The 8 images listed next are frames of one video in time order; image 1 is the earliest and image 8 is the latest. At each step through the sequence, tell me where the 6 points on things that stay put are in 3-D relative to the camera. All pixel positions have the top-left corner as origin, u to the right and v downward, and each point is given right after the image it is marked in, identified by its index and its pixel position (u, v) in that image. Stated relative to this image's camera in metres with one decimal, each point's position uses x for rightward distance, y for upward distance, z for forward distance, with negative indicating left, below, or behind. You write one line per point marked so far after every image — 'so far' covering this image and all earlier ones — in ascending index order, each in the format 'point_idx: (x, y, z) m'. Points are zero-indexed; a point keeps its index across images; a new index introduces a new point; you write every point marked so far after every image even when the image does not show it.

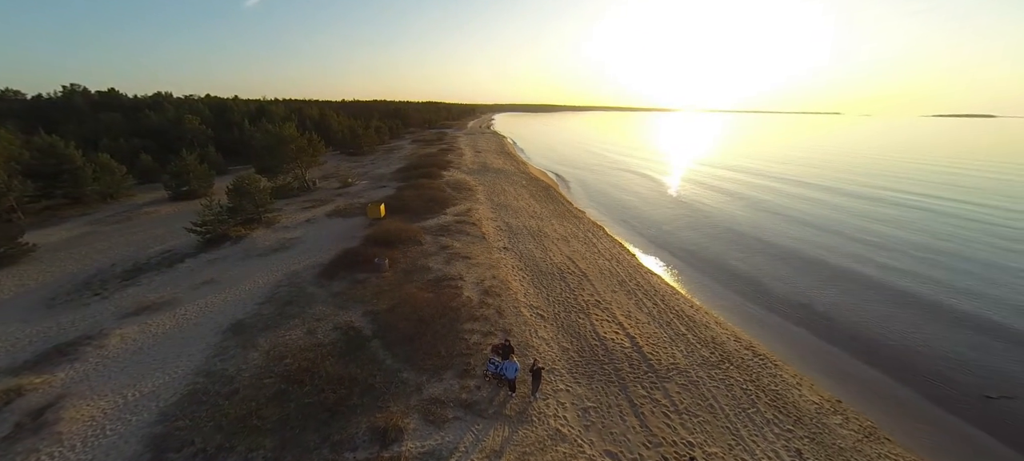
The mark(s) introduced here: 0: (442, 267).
0: (-3.4, -1.8, +17.0) m
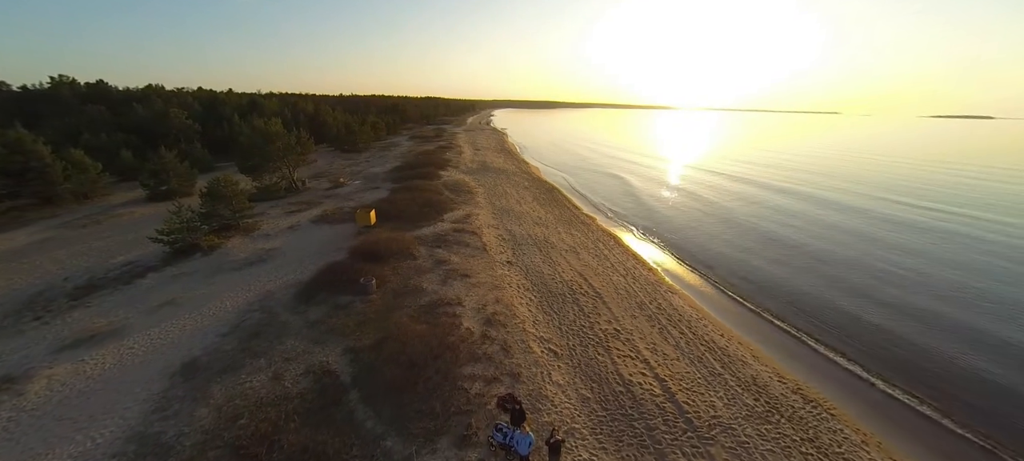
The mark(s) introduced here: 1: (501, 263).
0: (-3.1, -2.4, +14.8) m
1: (-0.5, -1.7, +18.3) m
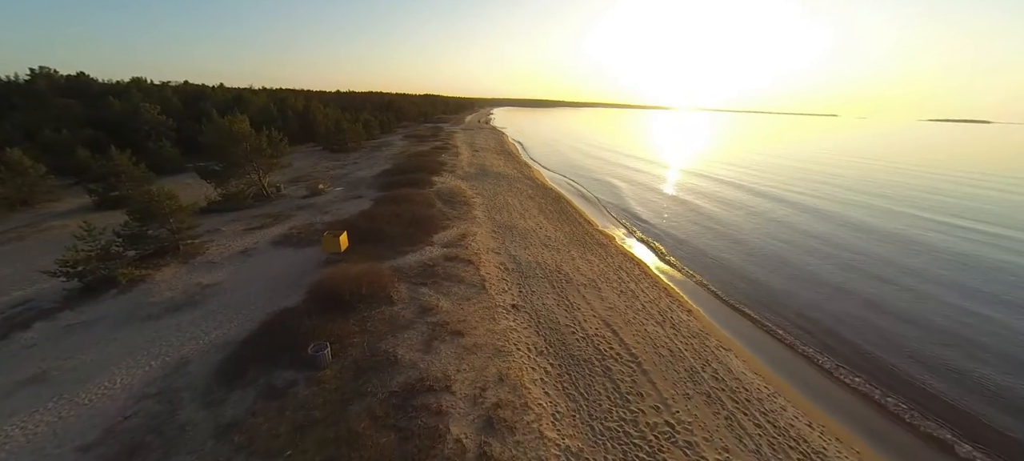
0: (-2.8, -3.8, +10.7) m
1: (-0.3, -3.1, +14.1) m
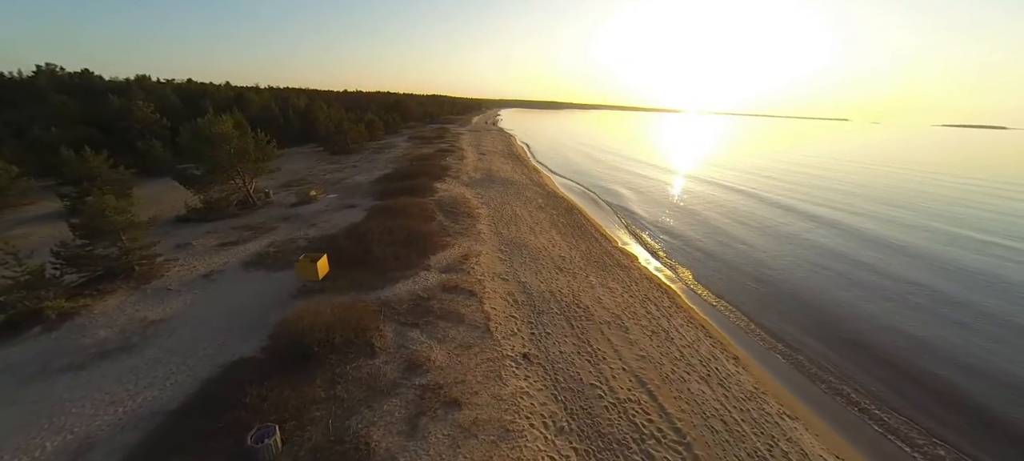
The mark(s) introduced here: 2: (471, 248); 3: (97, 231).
0: (-2.6, -4.8, +7.9) m
1: (+0.1, -4.1, +11.3) m
2: (-2.2, -1.0, +19.1) m
3: (-16.4, 0.0, +14.0) m
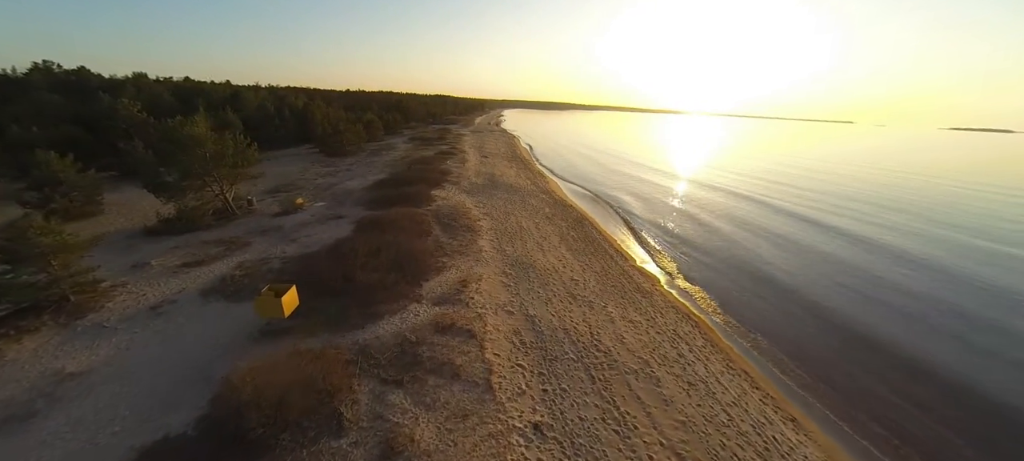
0: (-2.4, -5.7, +5.4) m
1: (+0.3, -5.1, +8.8) m
2: (-1.9, -1.9, +16.6) m
3: (-16.1, -0.8, +11.6) m
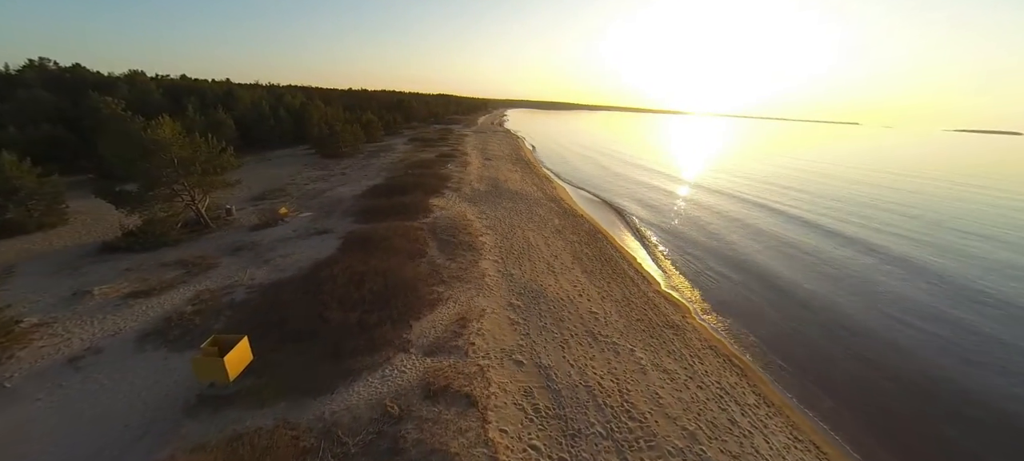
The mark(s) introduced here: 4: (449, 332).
0: (-2.1, -6.7, +2.8) m
1: (+0.5, -6.1, +6.2) m
2: (-1.6, -2.9, +14.0) m
3: (-15.8, -1.7, +9.0) m
4: (-2.2, -3.4, +12.1) m
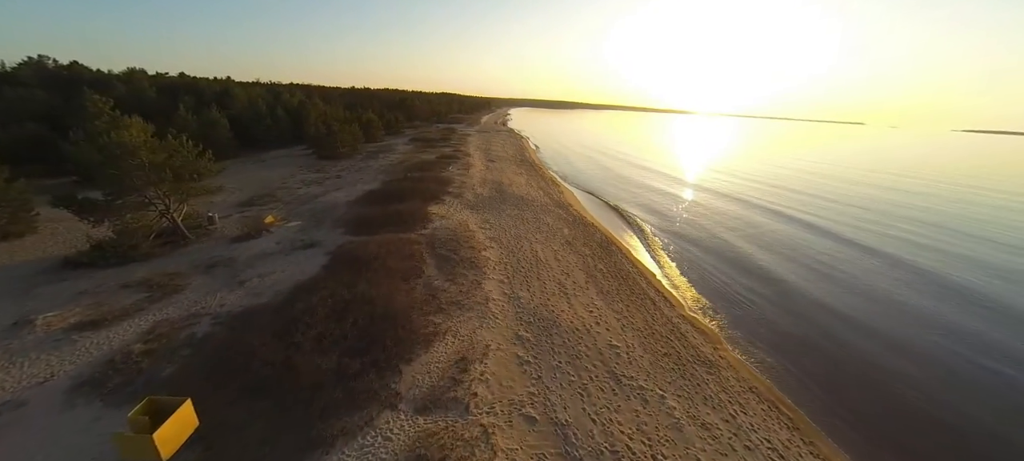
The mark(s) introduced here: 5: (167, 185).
0: (-1.9, -7.5, +0.8) m
1: (+0.7, -6.8, +4.2) m
2: (-1.3, -3.6, +12.0) m
3: (-15.6, -2.4, +7.2) m
4: (-1.9, -4.1, +10.1) m
5: (-17.7, +2.4, +18.7) m
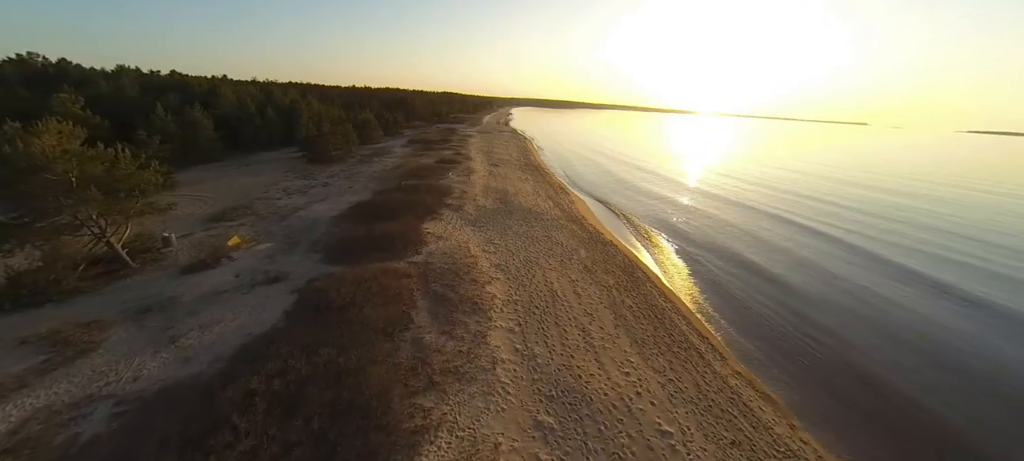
0: (-1.5, -8.8, -2.6) m
1: (+1.2, -8.1, +0.8) m
2: (-0.9, -4.9, +8.6) m
3: (-15.1, -3.6, +3.8) m
4: (-1.5, -5.4, +6.8) m
5: (-17.2, +1.1, +15.3) m
